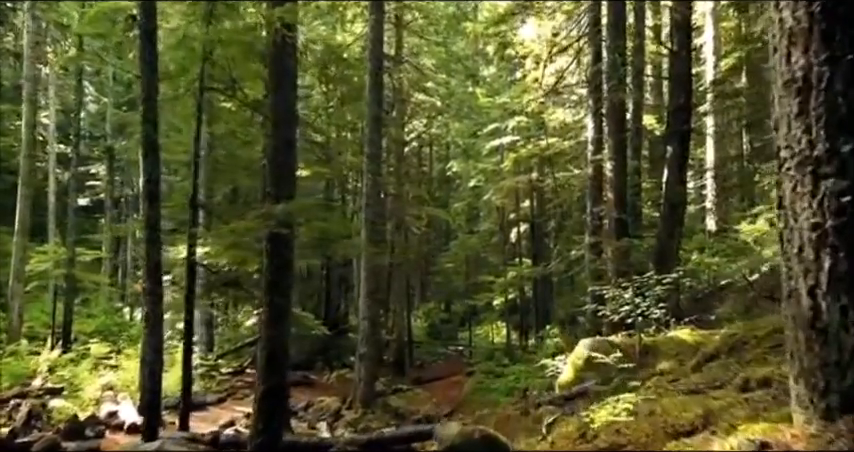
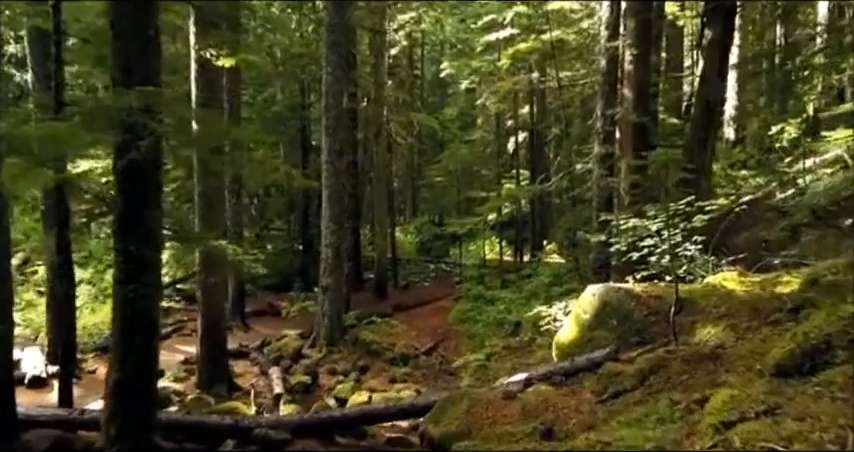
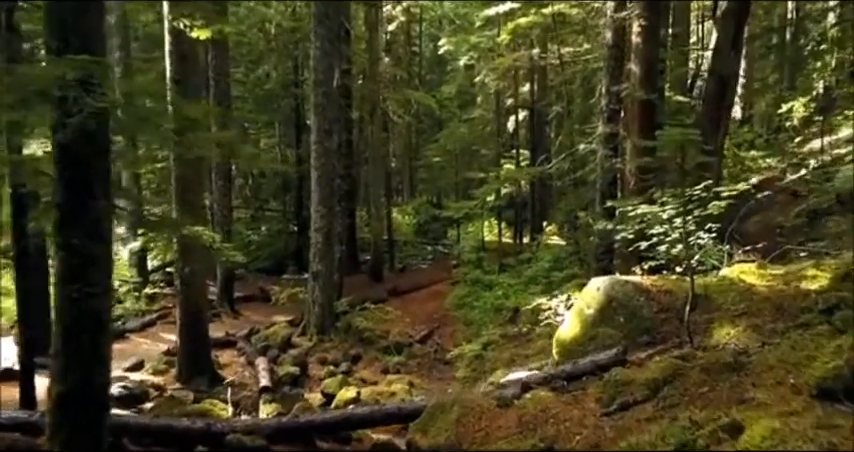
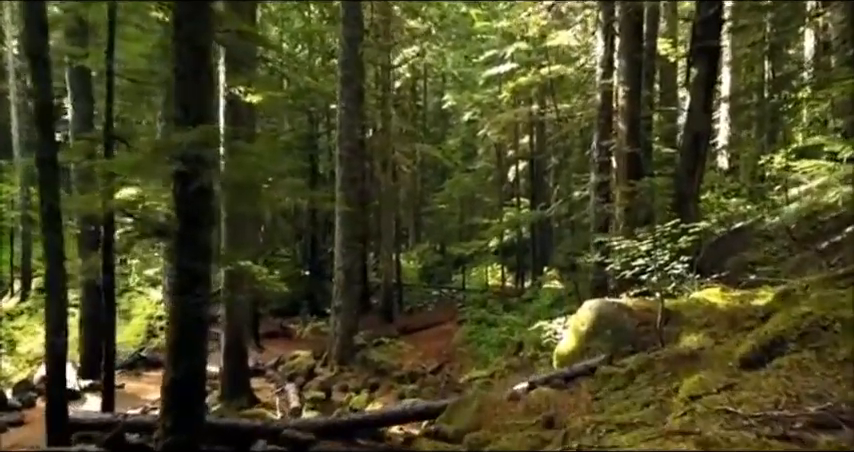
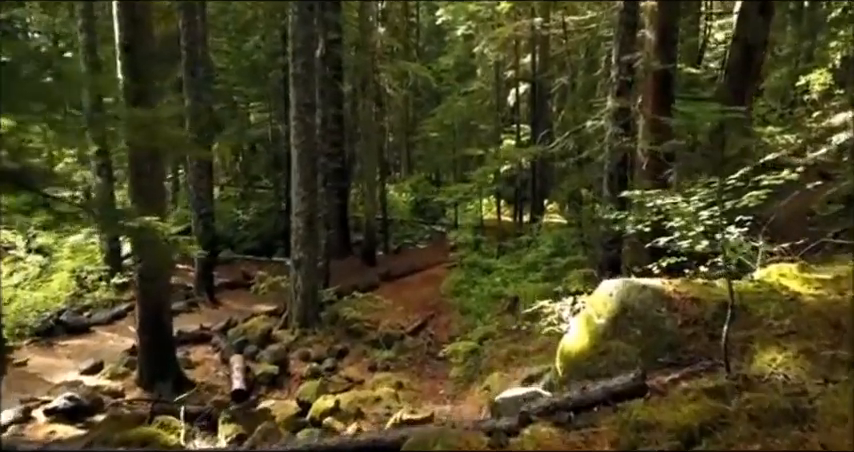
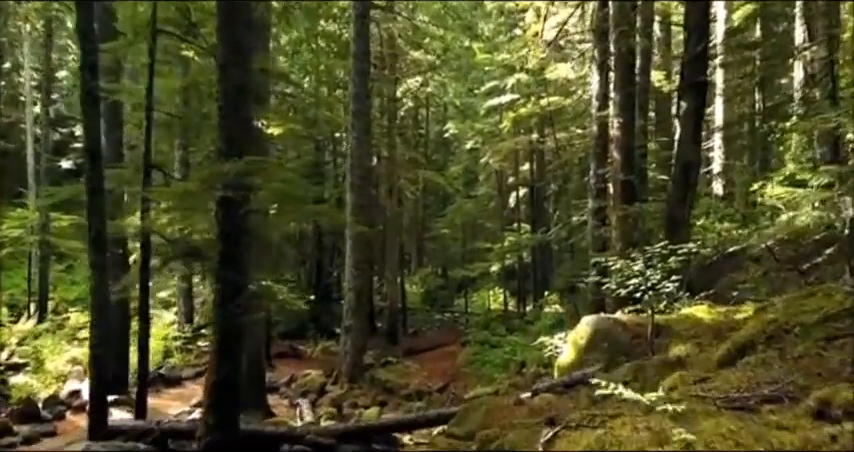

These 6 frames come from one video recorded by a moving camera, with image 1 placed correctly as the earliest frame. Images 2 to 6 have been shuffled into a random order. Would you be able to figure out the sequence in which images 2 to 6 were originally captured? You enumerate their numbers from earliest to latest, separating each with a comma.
6, 4, 2, 3, 5
